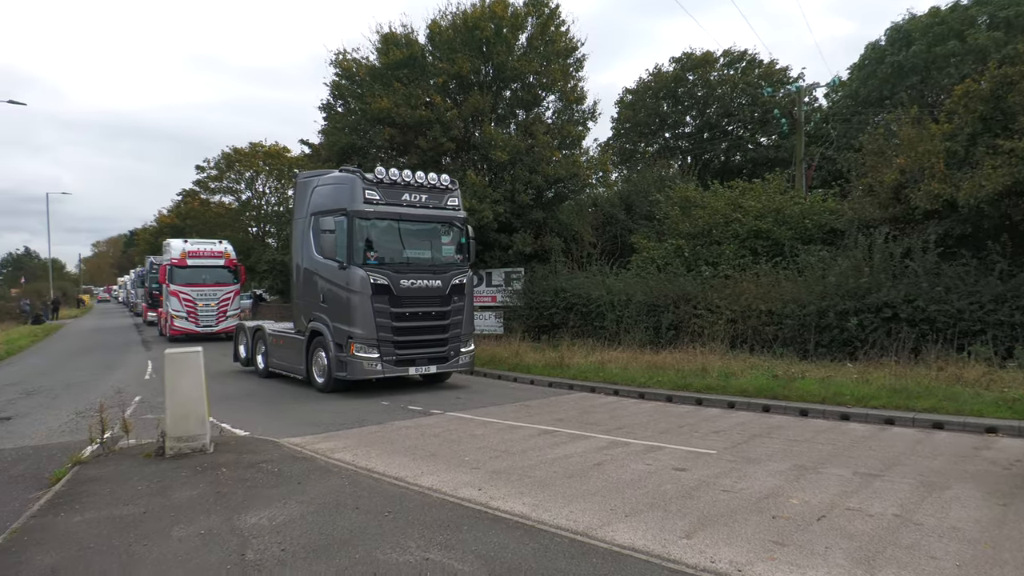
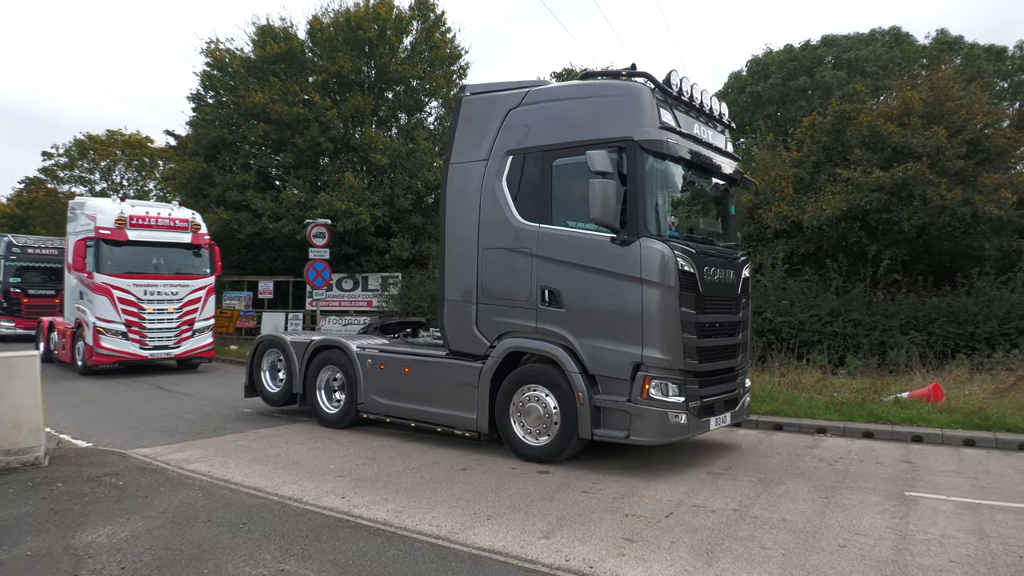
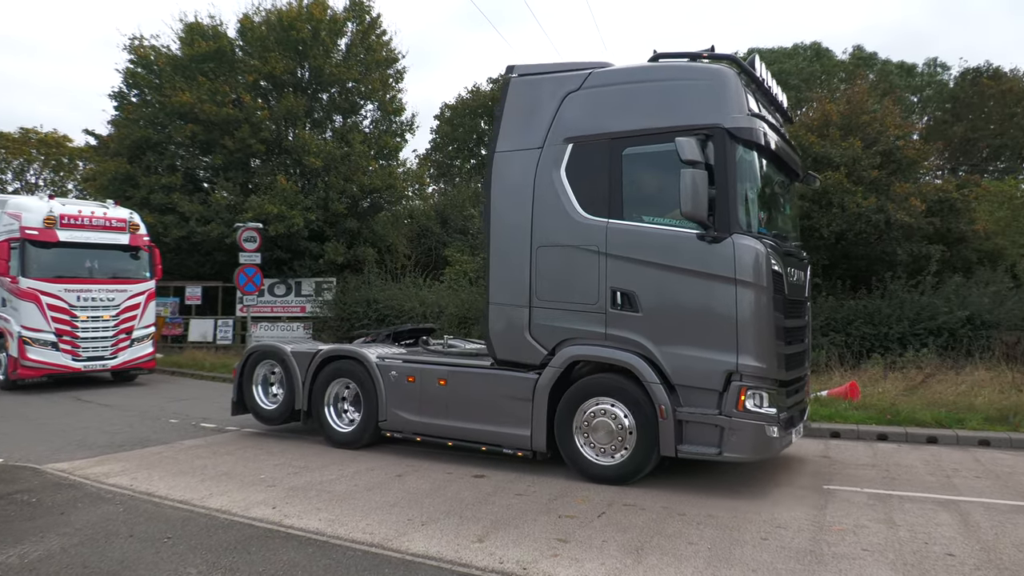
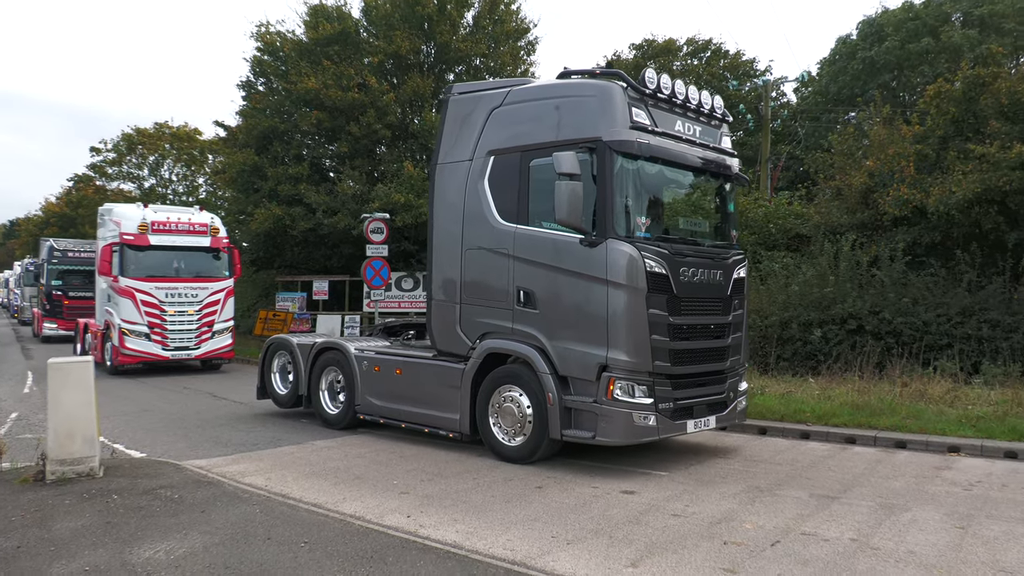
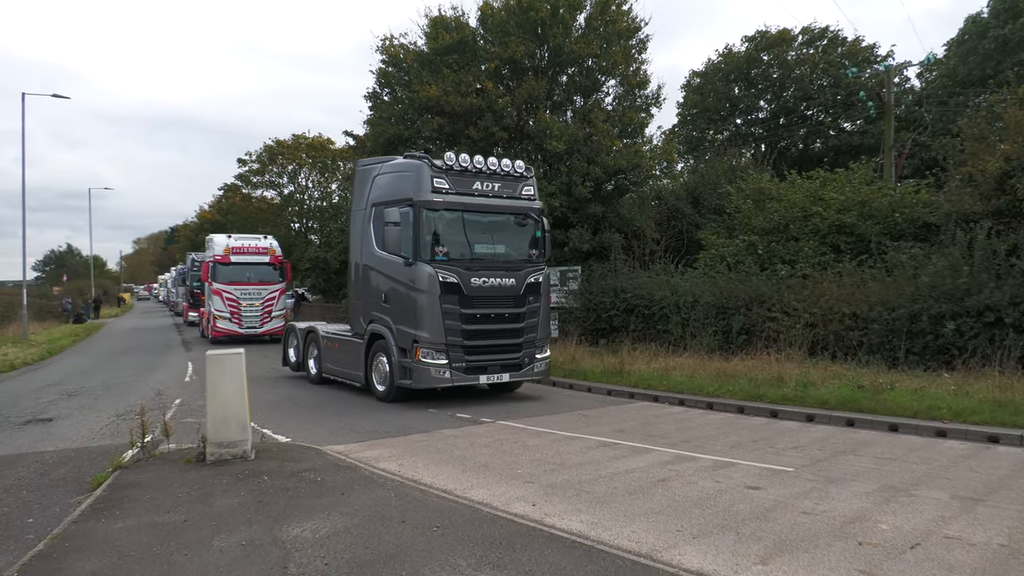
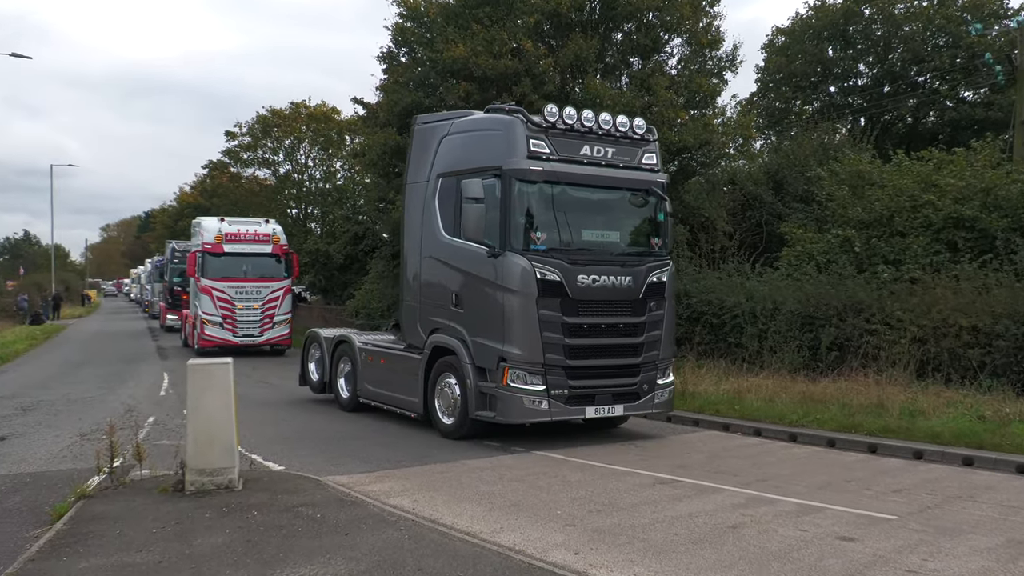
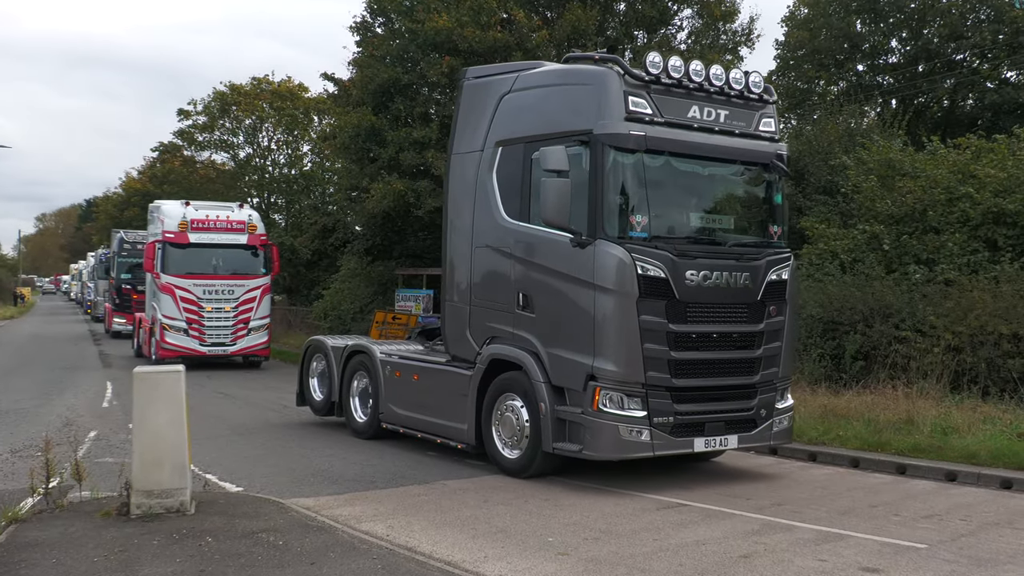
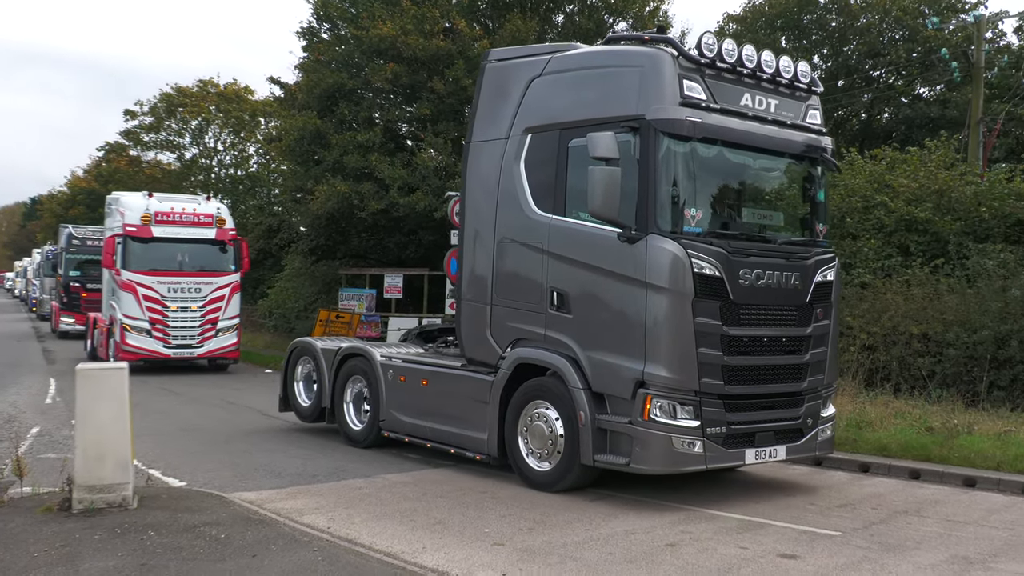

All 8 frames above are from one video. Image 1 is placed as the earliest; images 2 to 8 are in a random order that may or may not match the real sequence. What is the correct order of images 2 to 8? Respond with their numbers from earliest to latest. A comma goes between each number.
5, 6, 7, 8, 4, 2, 3
